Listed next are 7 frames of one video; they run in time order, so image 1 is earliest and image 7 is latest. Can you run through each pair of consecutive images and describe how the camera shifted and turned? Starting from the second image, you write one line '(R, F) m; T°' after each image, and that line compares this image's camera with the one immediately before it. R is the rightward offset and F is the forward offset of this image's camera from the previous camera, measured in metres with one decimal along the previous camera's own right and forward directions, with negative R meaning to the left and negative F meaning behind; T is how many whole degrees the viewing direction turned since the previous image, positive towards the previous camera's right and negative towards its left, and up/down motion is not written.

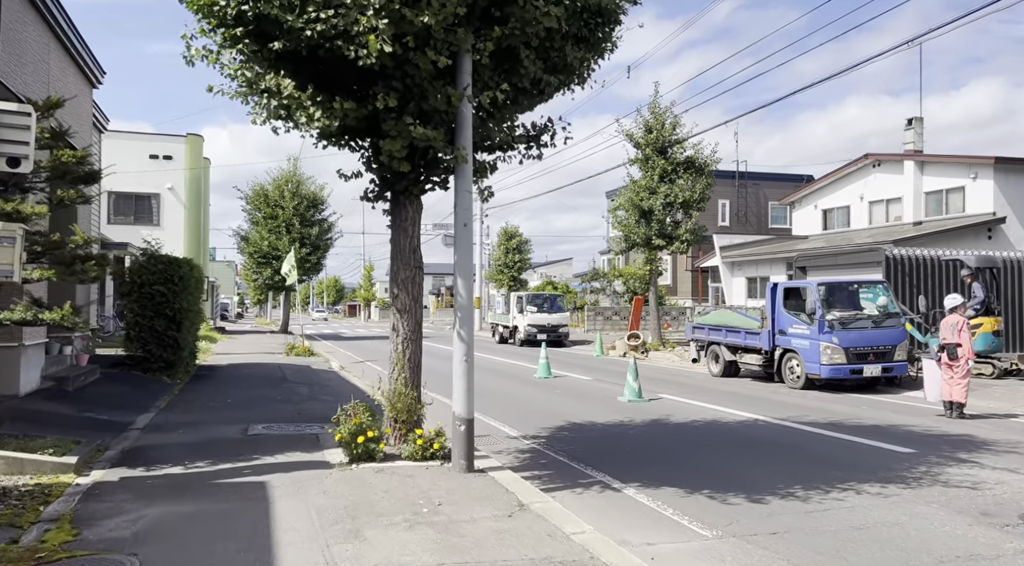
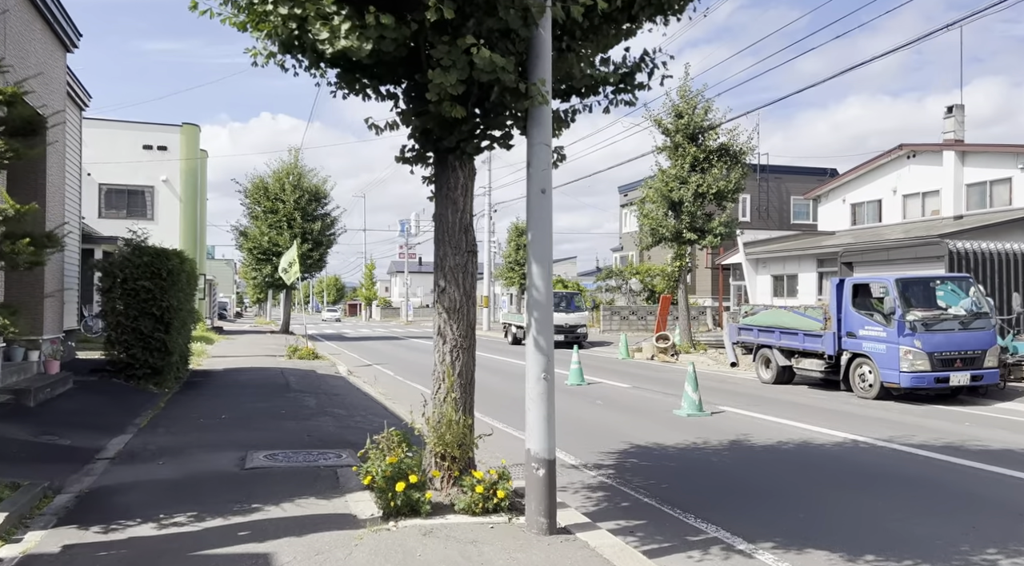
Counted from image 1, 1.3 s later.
(-0.6, +1.9) m; 0°
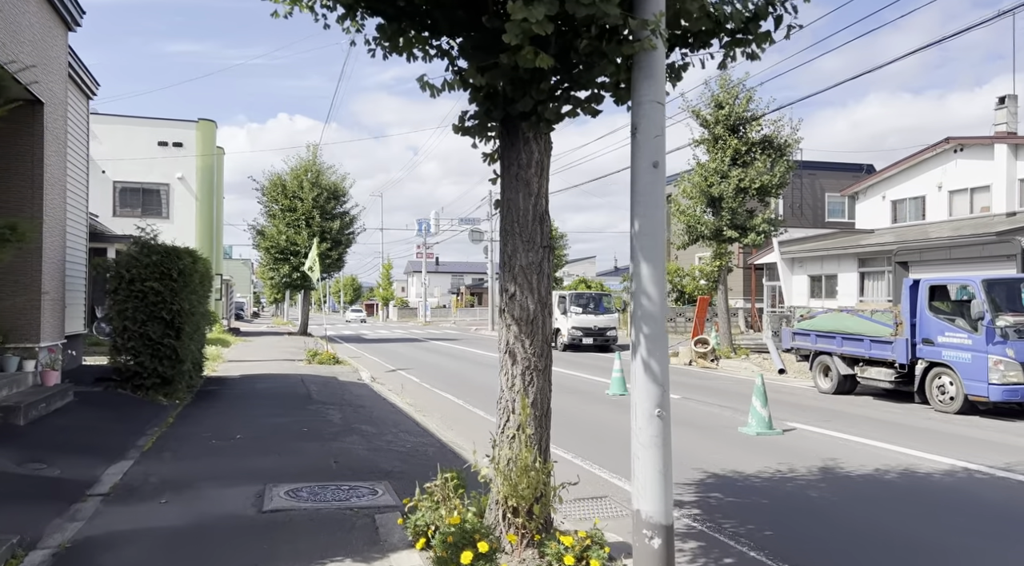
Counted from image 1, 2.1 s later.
(-0.4, +1.2) m; -1°
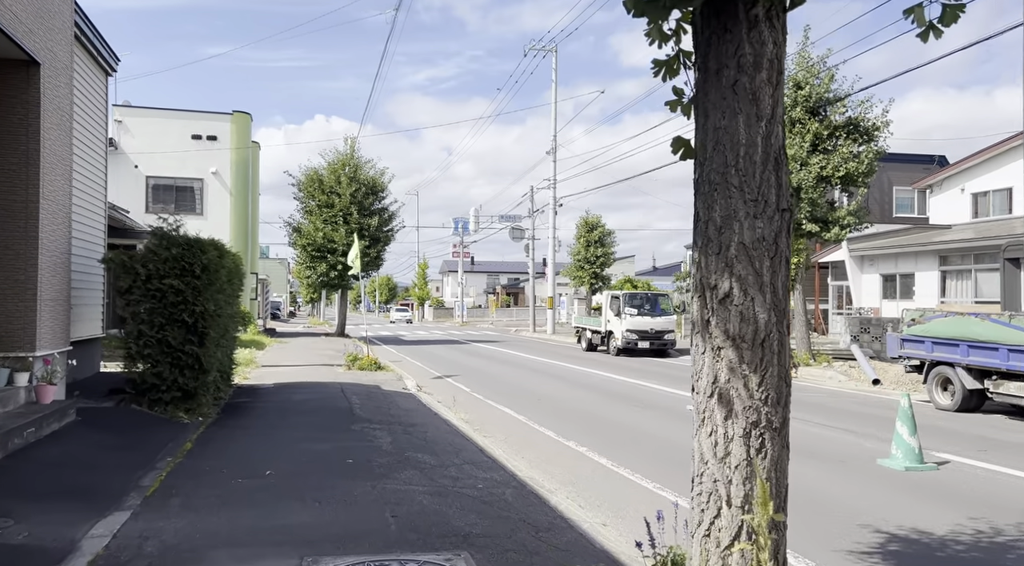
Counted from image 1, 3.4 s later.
(-0.6, +1.9) m; -2°
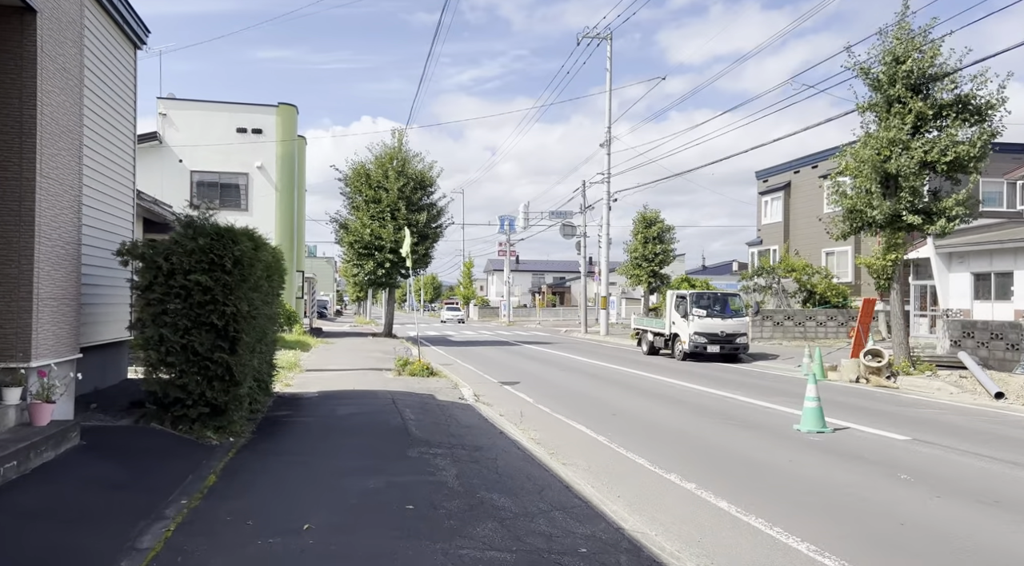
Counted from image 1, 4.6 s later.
(-0.5, +1.8) m; -3°
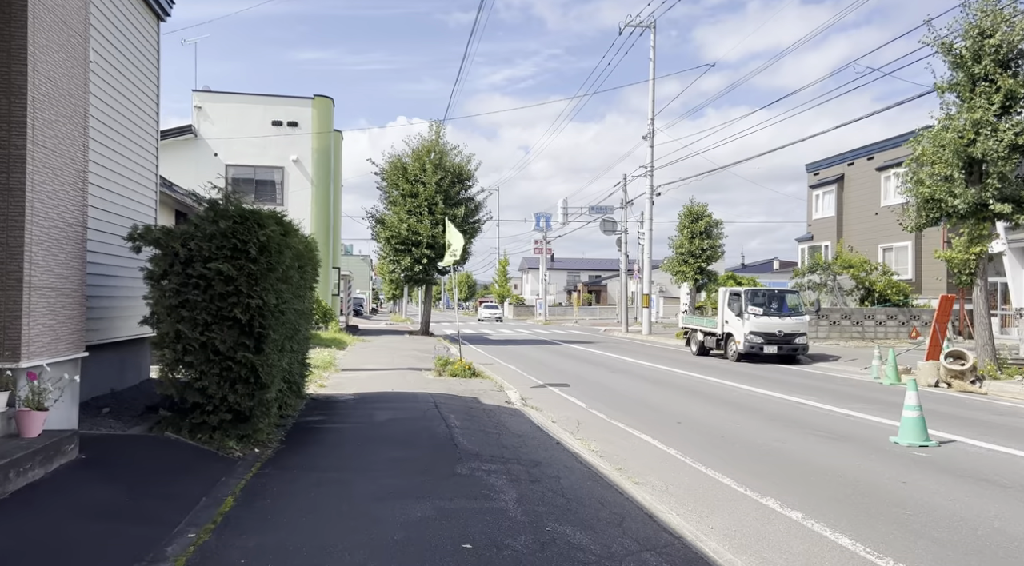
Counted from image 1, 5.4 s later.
(-0.3, +1.2) m; -2°
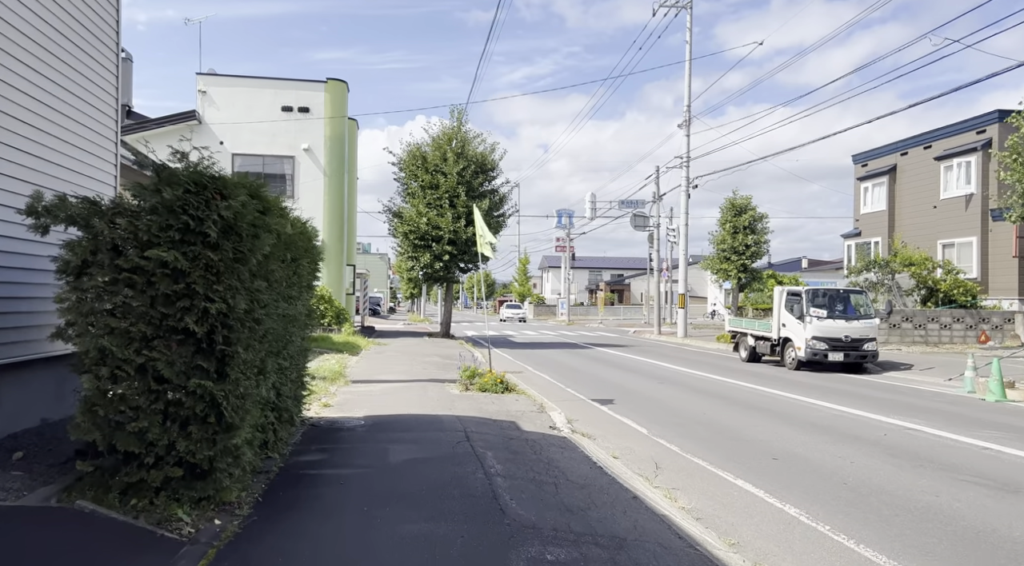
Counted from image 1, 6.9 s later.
(-0.4, +2.5) m; -1°
